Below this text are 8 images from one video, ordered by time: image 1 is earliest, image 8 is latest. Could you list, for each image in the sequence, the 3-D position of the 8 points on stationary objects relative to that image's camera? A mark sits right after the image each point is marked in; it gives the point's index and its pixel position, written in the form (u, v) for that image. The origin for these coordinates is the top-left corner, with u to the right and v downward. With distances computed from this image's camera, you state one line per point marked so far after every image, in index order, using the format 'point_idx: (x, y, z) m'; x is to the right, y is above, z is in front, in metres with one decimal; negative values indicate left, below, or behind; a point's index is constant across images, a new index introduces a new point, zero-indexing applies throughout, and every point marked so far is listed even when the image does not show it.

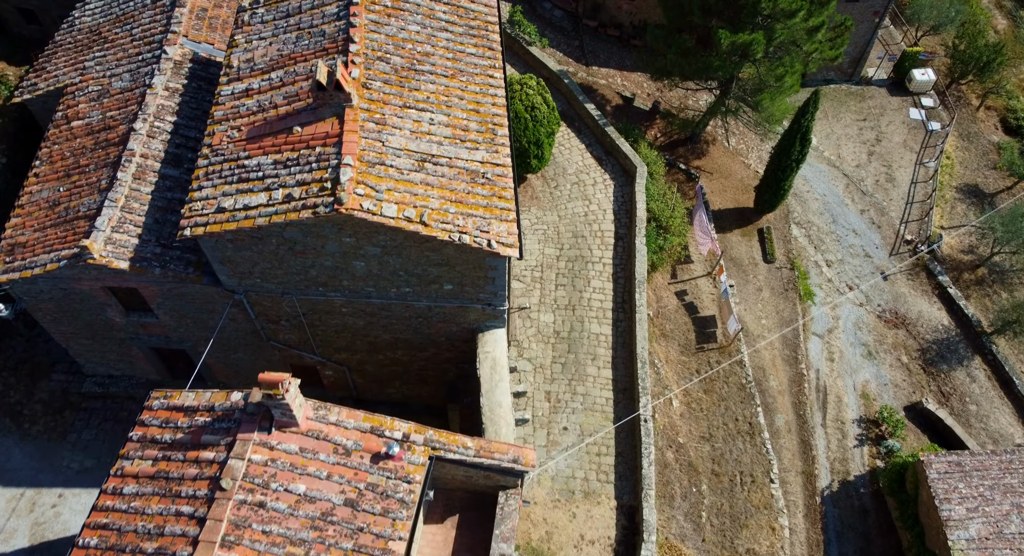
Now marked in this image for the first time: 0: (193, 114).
0: (-7.1, +3.6, +13.9) m
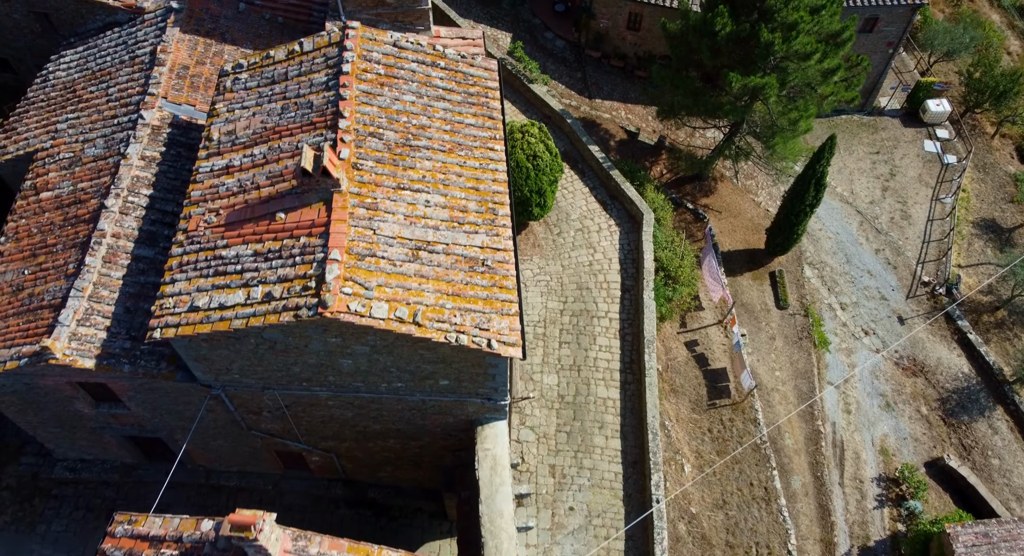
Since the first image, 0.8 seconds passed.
0: (-7.0, +1.9, +12.9) m
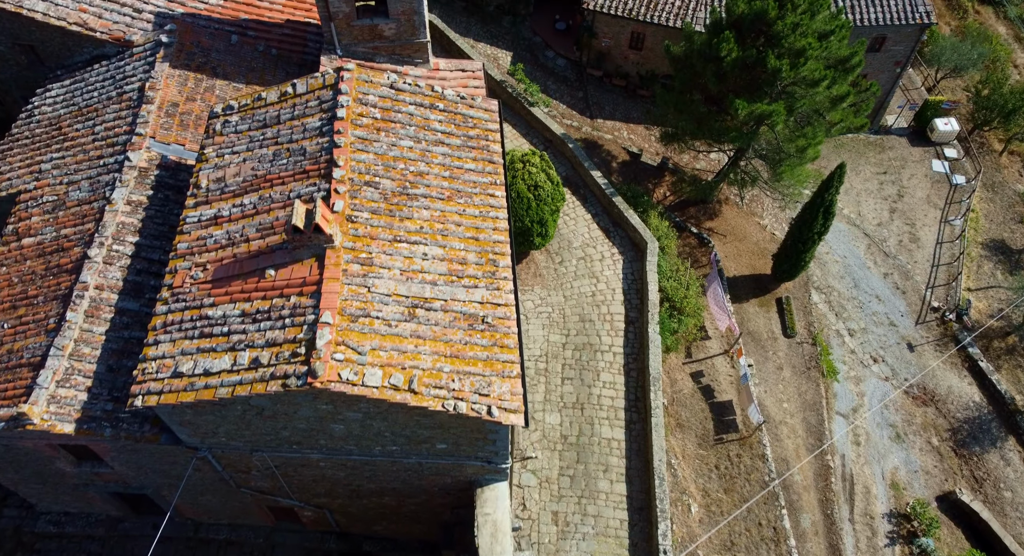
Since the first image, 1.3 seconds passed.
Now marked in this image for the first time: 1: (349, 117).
0: (-7.0, +0.9, +12.4) m
1: (-3.0, +3.0, +11.6) m
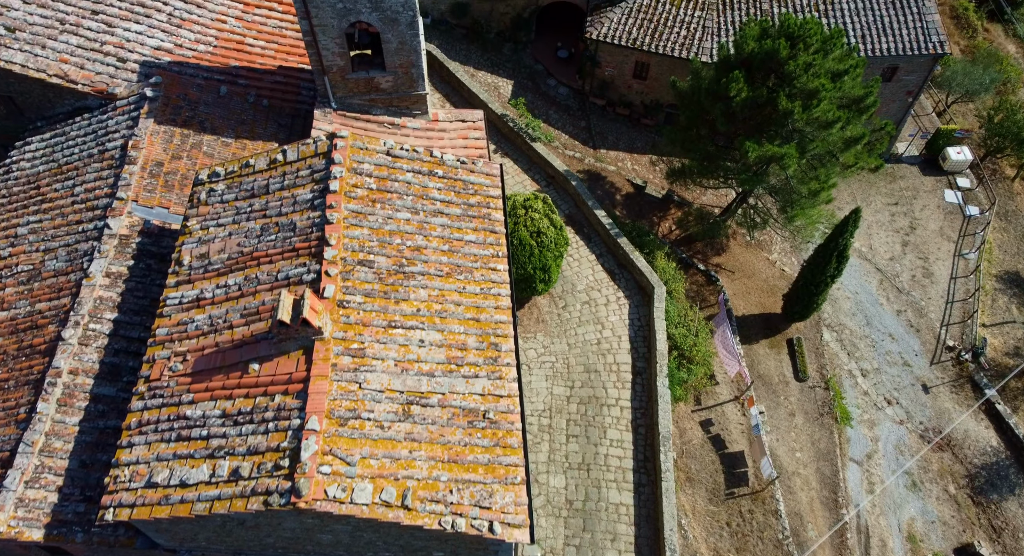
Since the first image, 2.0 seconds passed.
0: (-7.0, -0.5, +11.7) m
1: (-2.9, +1.6, +10.8) m
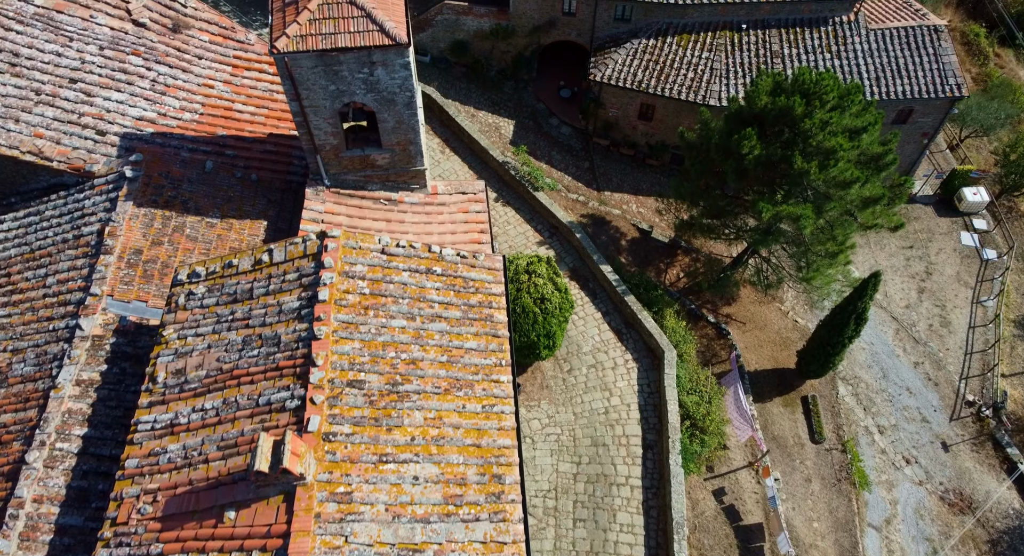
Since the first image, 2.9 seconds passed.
0: (-6.9, -2.4, +10.8) m
1: (-2.9, -0.3, +10.0) m
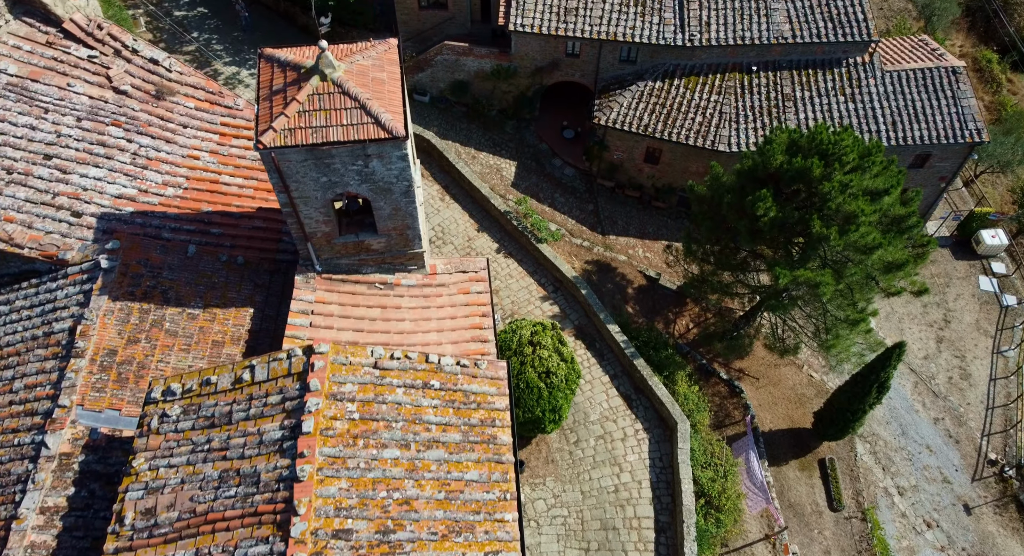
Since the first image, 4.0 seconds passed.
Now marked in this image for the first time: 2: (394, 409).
0: (-6.8, -4.3, +9.9) m
1: (-2.8, -2.2, +9.0) m
2: (-1.8, -2.0, +9.6) m
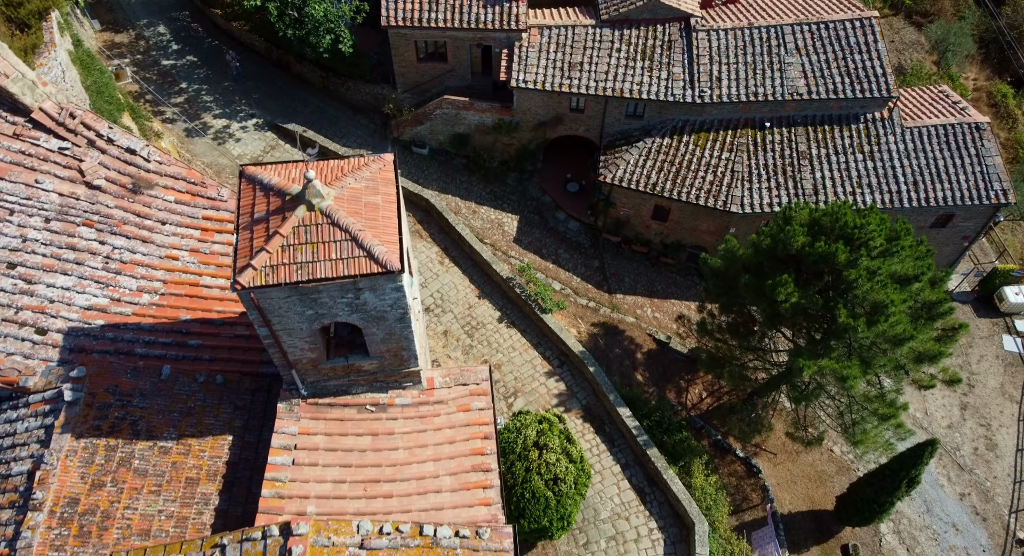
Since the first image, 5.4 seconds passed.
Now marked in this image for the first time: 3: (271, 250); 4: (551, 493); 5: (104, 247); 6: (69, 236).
0: (-6.8, -6.6, +8.7) m
1: (-2.8, -4.5, +7.9) m
2: (-1.8, -4.4, +8.5) m
3: (-3.7, +0.4, +9.5) m
4: (+0.9, -5.2, +15.2) m
5: (-8.6, +0.7, +13.2) m
6: (-9.2, +0.9, +13.0) m
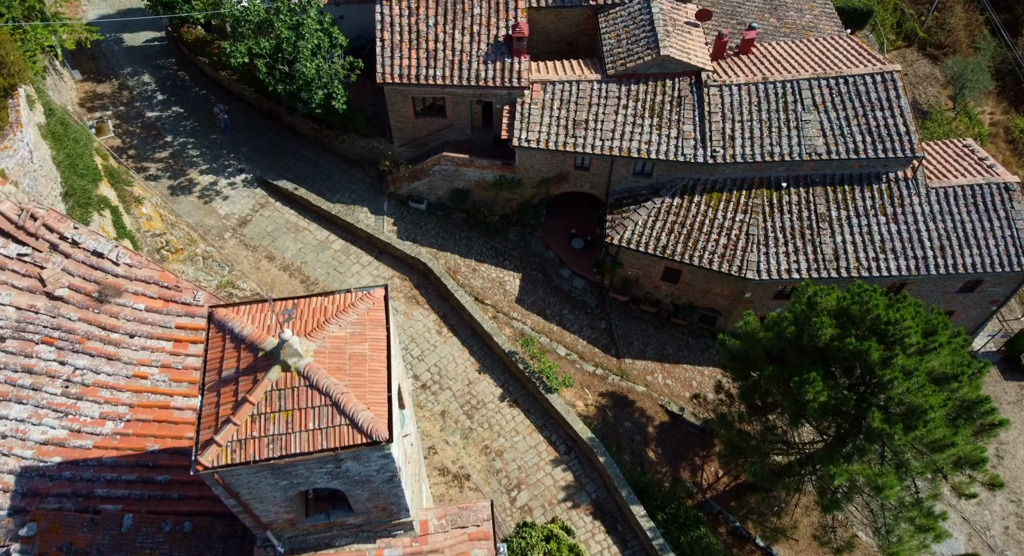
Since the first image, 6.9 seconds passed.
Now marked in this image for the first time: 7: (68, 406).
0: (-6.7, -8.9, +7.4) m
1: (-2.7, -6.8, +6.6) m
2: (-1.7, -6.7, +7.2) m
3: (-3.6, -1.9, +8.3) m
4: (+1.0, -7.5, +13.9) m
5: (-8.5, -1.7, +11.9) m
6: (-9.1, -1.5, +11.7) m
7: (-8.2, -2.4, +11.6) m
